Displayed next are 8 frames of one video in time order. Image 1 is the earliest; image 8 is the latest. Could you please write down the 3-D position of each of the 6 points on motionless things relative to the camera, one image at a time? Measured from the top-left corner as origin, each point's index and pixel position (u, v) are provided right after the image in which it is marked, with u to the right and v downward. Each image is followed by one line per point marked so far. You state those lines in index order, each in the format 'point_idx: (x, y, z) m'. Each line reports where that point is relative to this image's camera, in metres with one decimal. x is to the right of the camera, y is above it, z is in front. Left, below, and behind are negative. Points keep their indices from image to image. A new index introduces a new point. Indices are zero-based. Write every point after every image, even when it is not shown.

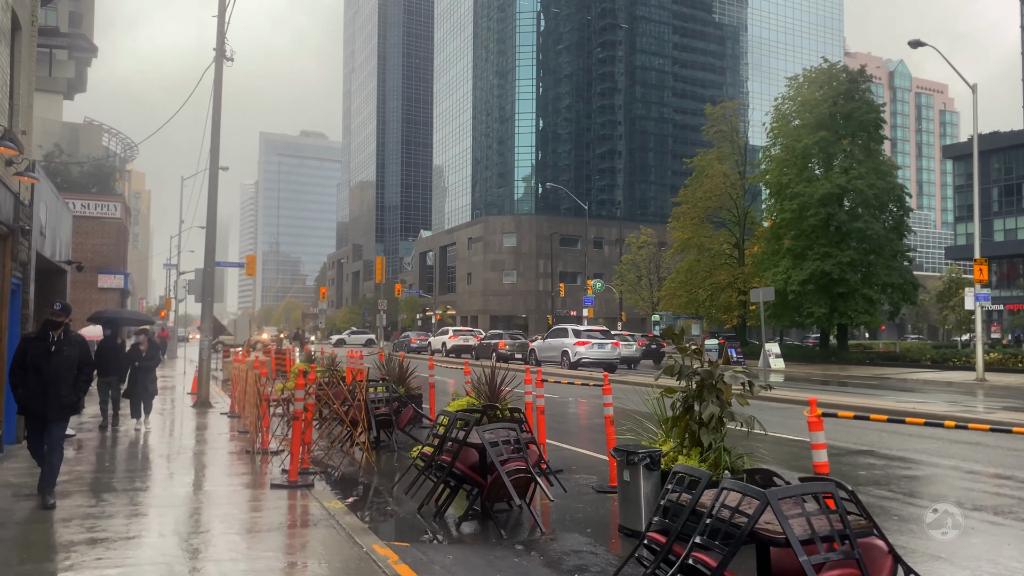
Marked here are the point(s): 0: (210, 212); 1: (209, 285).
0: (-7.1, +1.7, +17.1) m
1: (-6.6, +0.1, +15.8) m
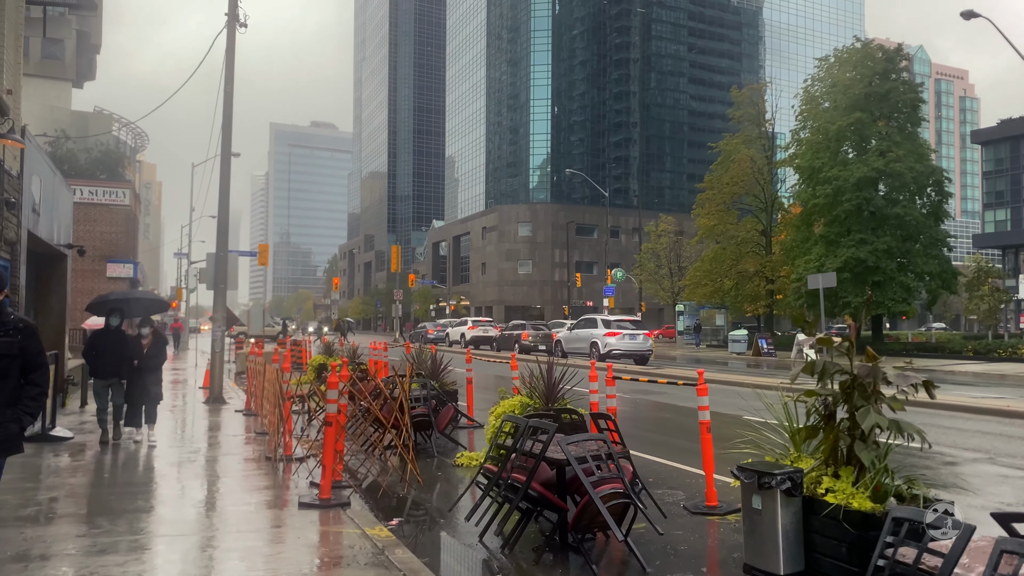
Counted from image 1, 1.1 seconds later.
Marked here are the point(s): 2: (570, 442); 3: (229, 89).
0: (-6.4, +2.0, +15.9) m
1: (-5.9, +0.3, +14.7) m
2: (+0.4, -1.0, +4.7) m
3: (-6.1, +4.2, +15.6) m
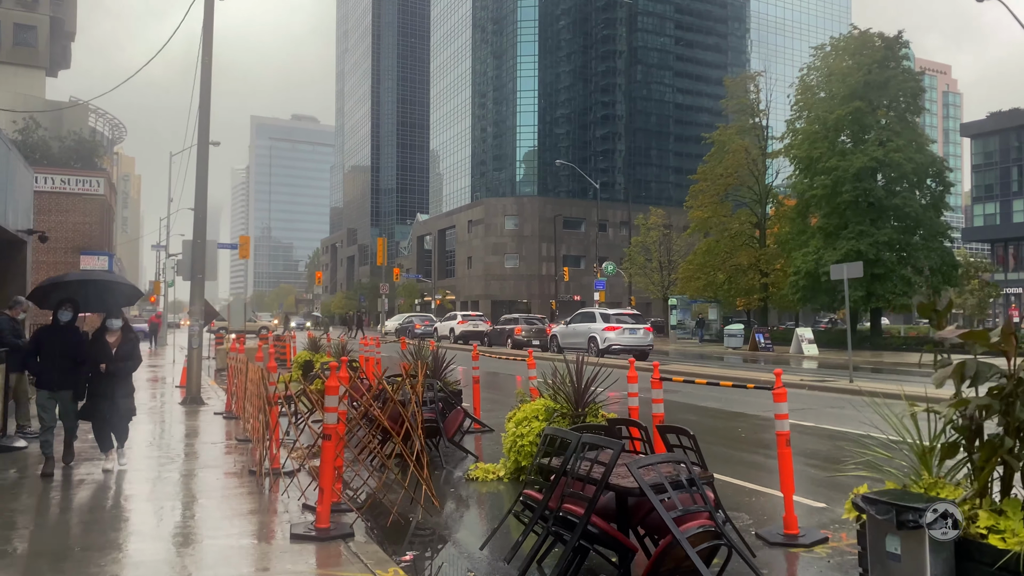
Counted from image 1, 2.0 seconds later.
0: (-6.4, +2.2, +14.7) m
1: (-5.9, +0.5, +13.6) m
2: (+0.7, -0.9, +3.7) m
3: (-6.1, +4.4, +14.4) m
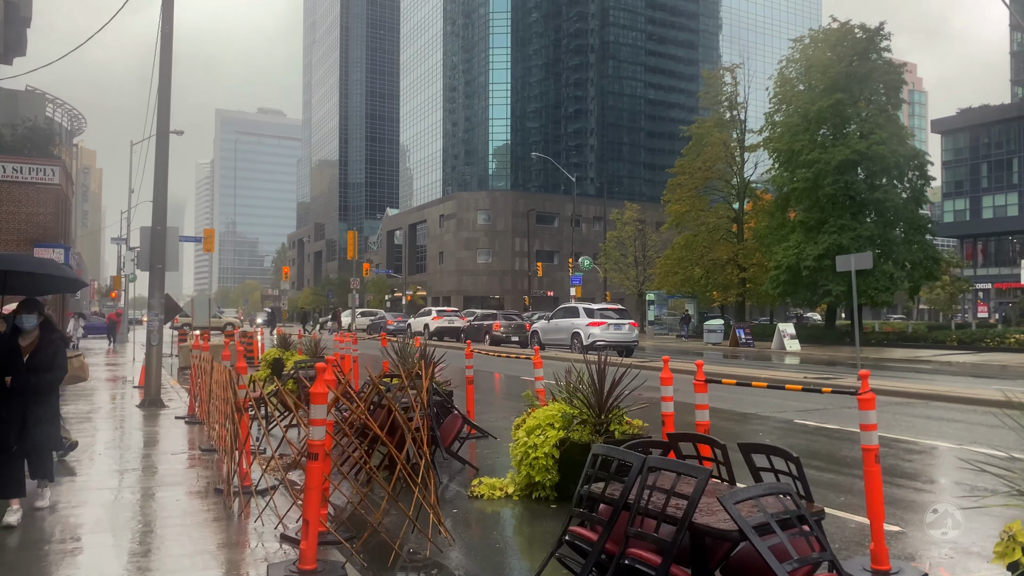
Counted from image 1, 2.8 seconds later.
0: (-6.6, +2.3, +13.5) m
1: (-6.0, +0.6, +12.4) m
2: (+0.9, -0.8, +2.8) m
3: (-6.3, +4.5, +13.2) m
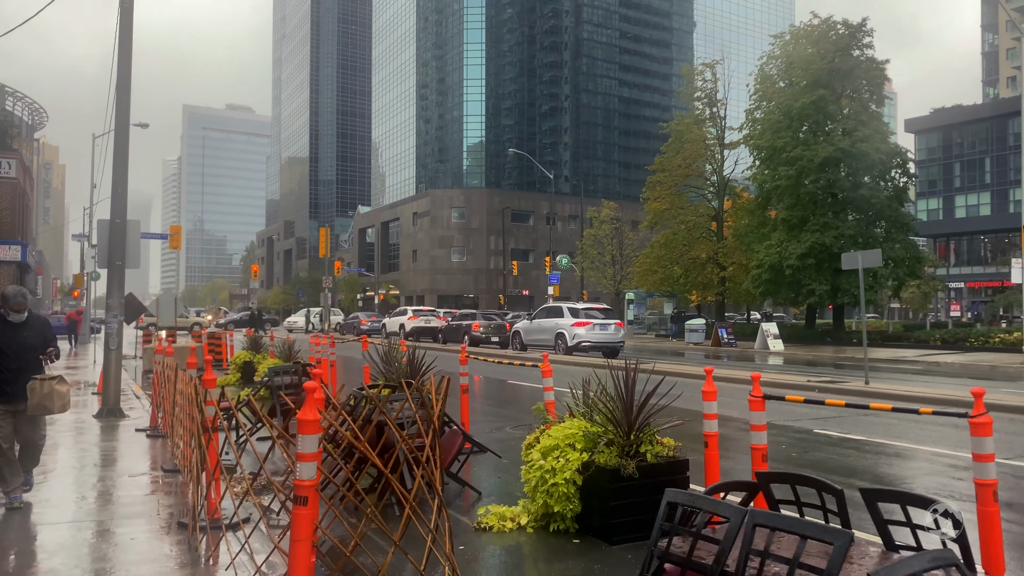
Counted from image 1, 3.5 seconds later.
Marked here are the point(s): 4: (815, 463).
0: (-6.8, +2.3, +12.5) m
1: (-6.2, +0.6, +11.3) m
2: (+1.1, -0.8, +2.1) m
3: (-6.5, +4.5, +12.2) m
4: (+2.9, -1.7, +7.0) m
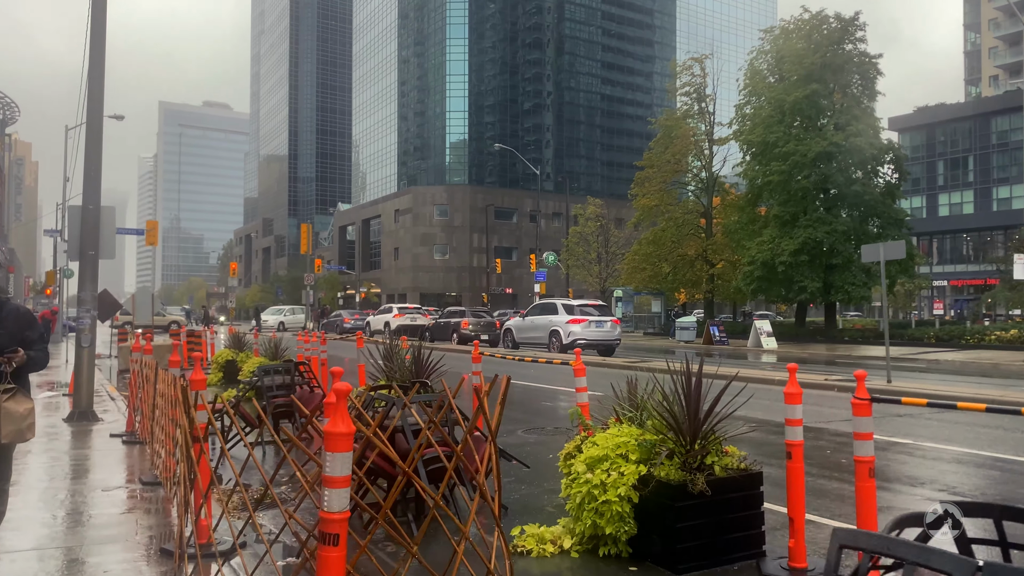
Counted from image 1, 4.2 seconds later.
0: (-6.7, +2.4, +11.6) m
1: (-6.1, +0.7, +10.5) m
2: (+1.4, -0.7, +1.4) m
3: (-6.4, +4.6, +11.3) m
4: (+3.1, -1.6, +6.4) m
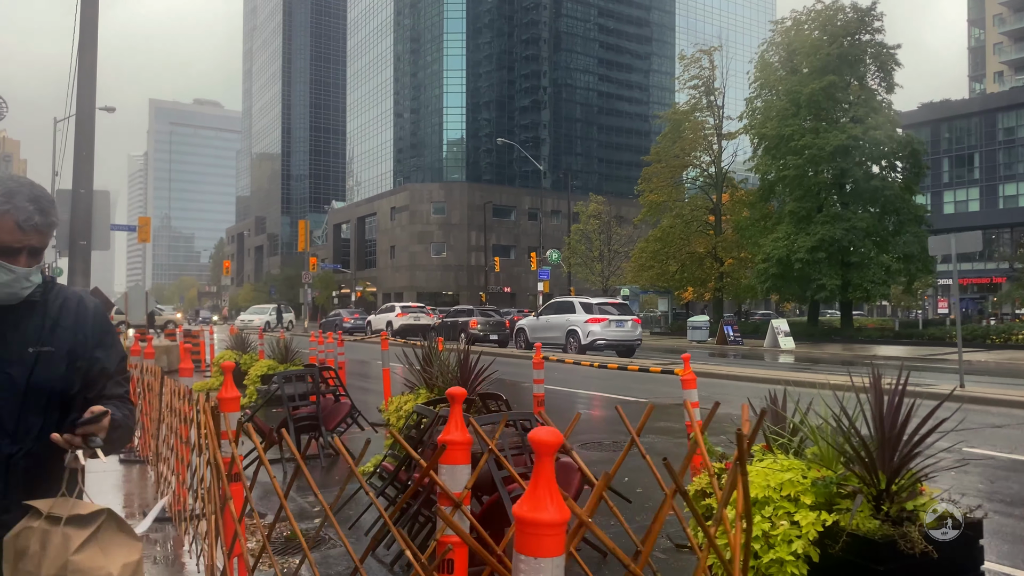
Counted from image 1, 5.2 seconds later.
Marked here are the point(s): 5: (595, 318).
0: (-6.2, +2.5, +10.4) m
1: (-5.6, +0.8, +9.4) m
2: (+2.1, -0.7, +0.3) m
3: (-5.9, +4.7, +10.2) m
4: (+3.7, -1.6, +5.4) m
5: (+2.2, -0.8, +19.6) m
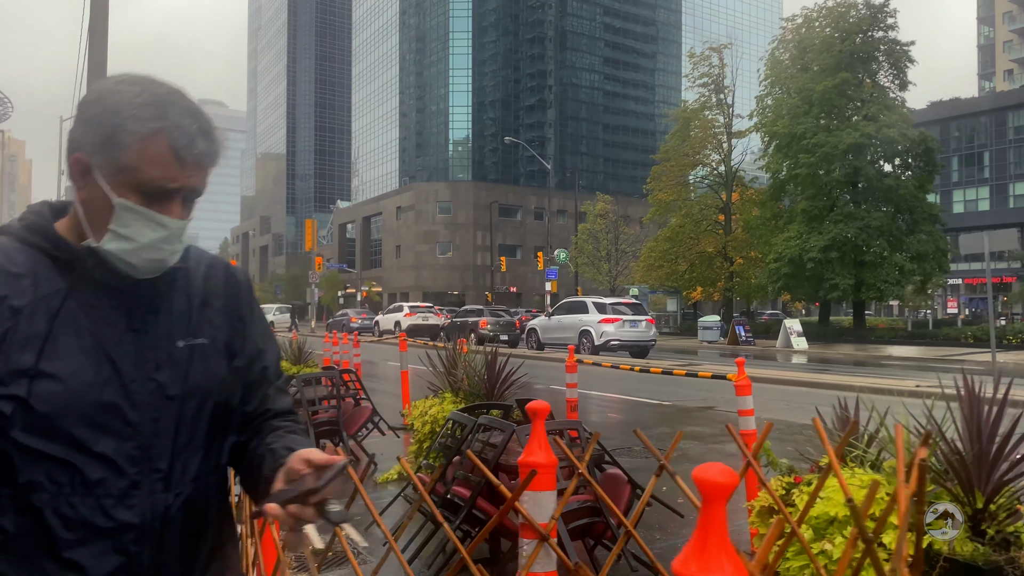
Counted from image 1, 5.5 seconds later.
0: (-5.9, +2.5, +10.2) m
1: (-5.3, +0.8, +9.1) m
2: (+2.3, -0.7, +0.1) m
3: (-5.6, +4.7, +9.9) m
4: (+4.0, -1.6, +5.1) m
5: (+2.6, -0.8, +19.3) m
